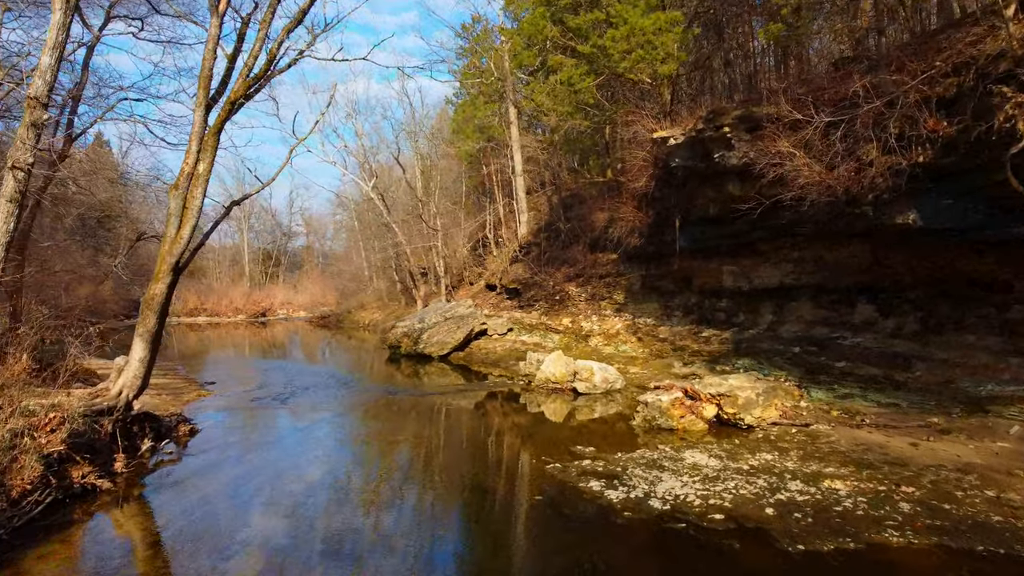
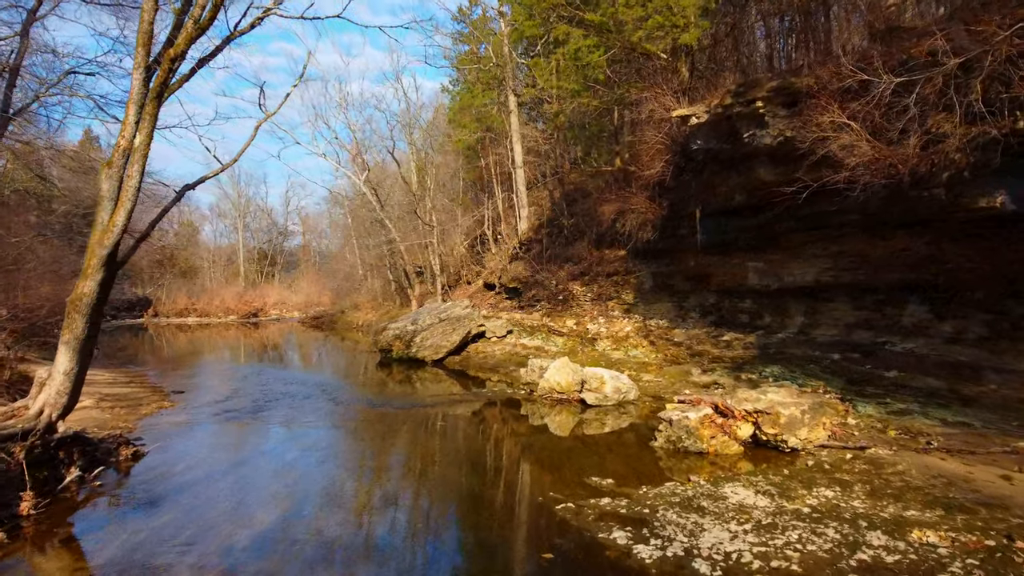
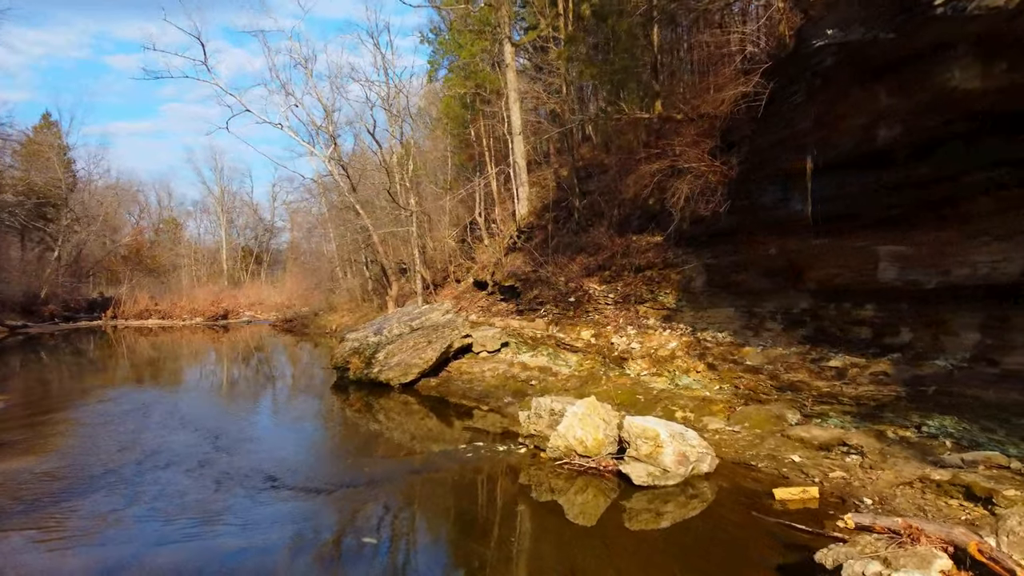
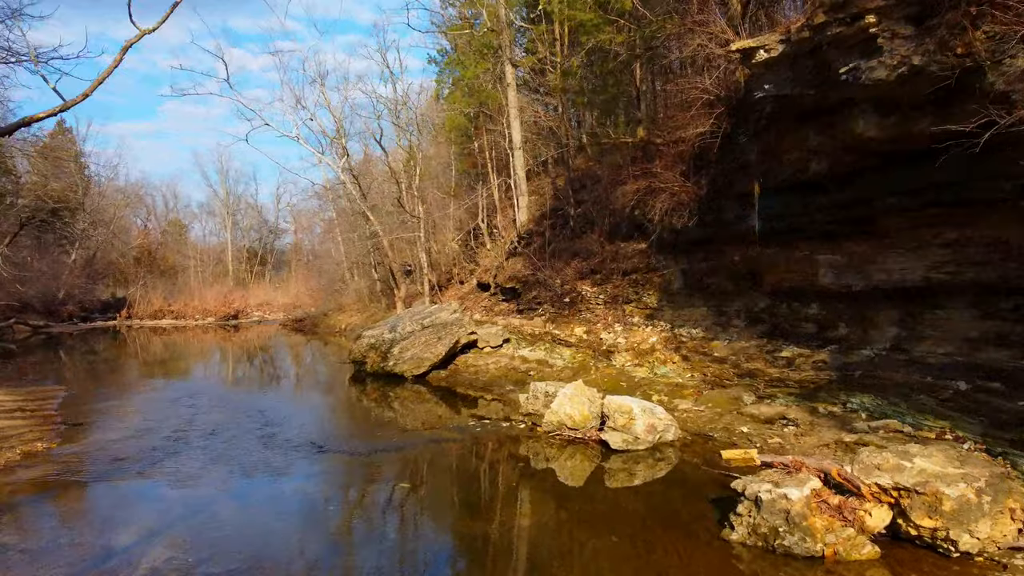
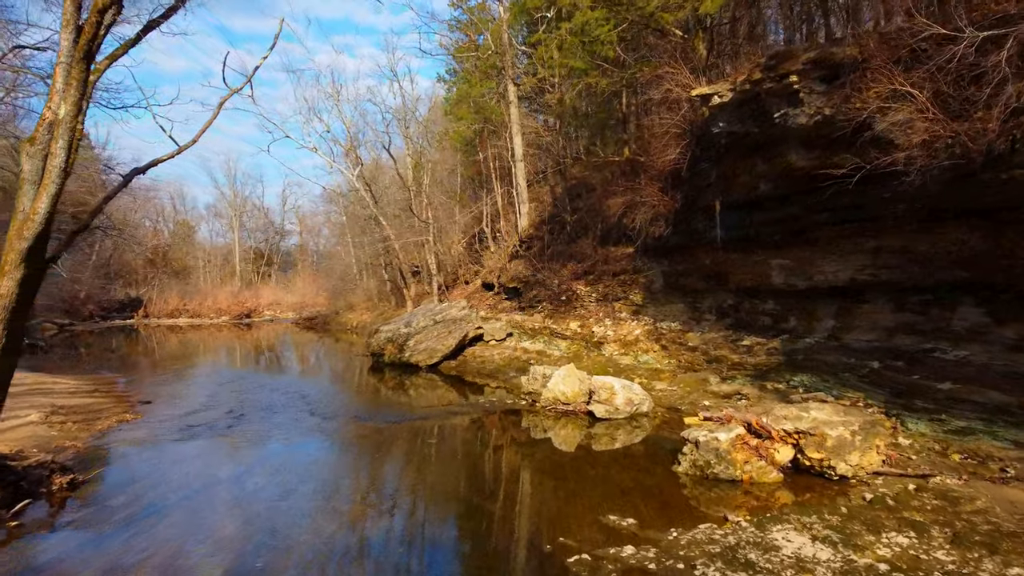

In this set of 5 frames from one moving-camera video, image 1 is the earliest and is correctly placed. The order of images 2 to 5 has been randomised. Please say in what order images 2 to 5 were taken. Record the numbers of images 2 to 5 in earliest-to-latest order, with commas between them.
2, 5, 4, 3
